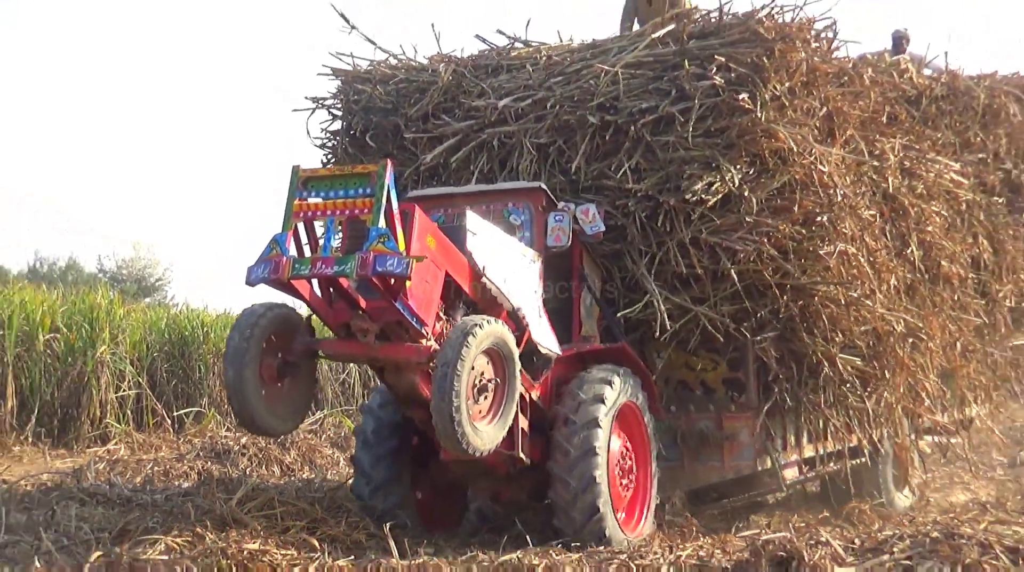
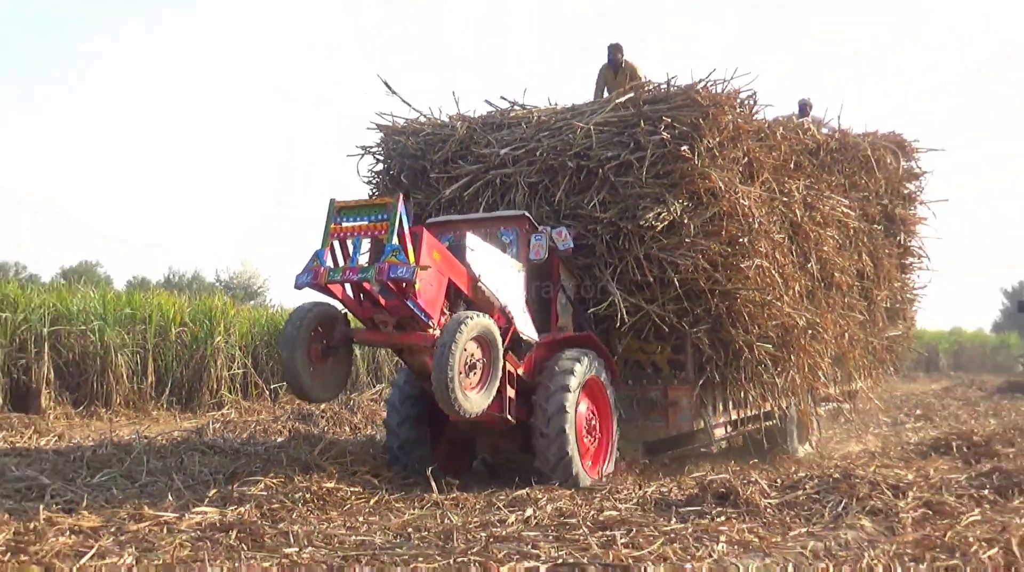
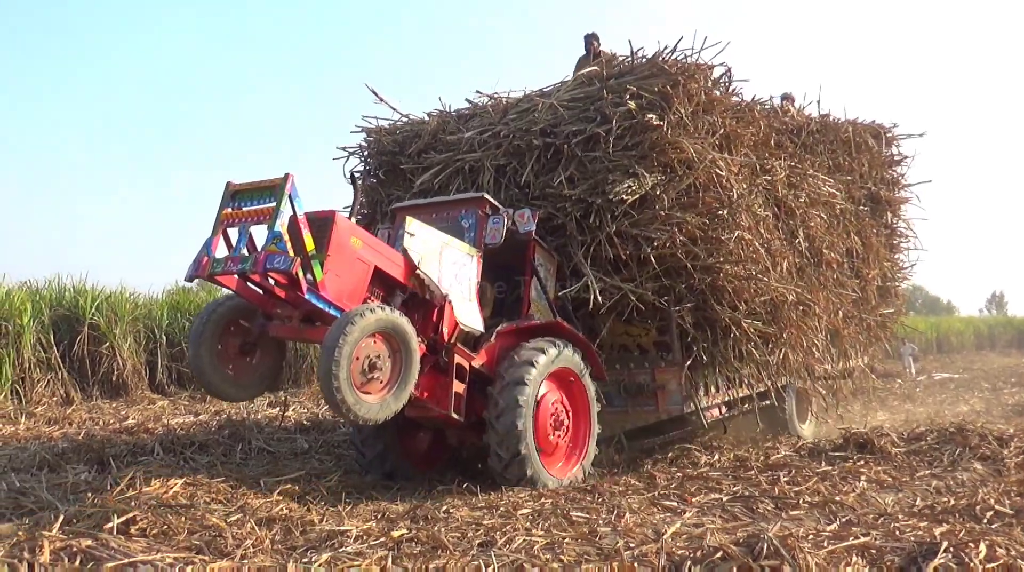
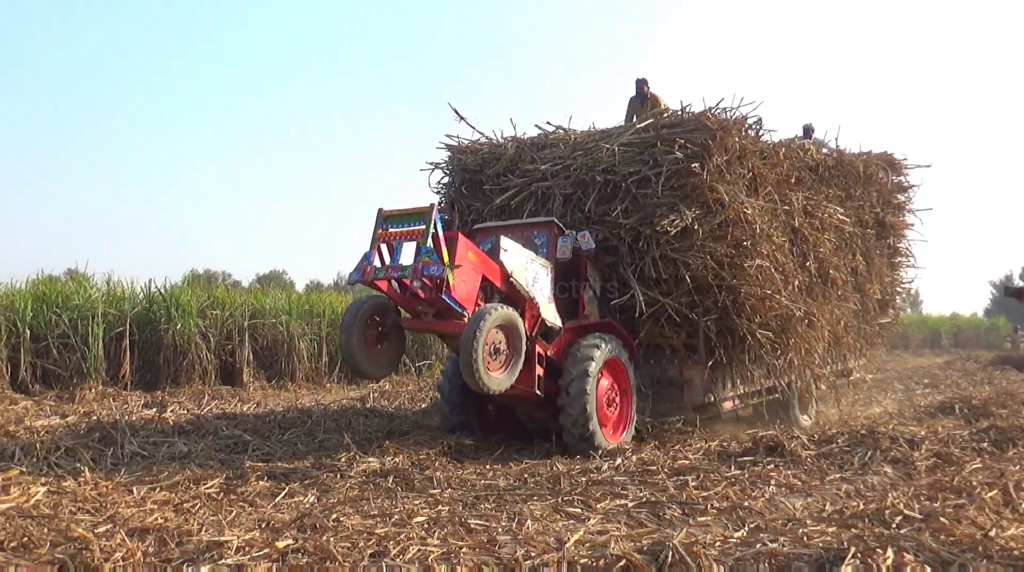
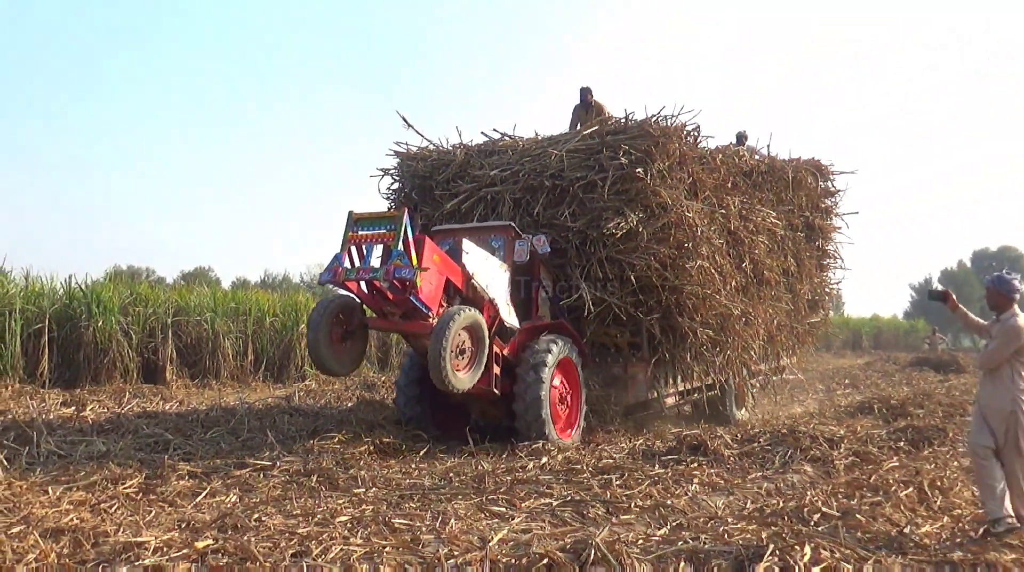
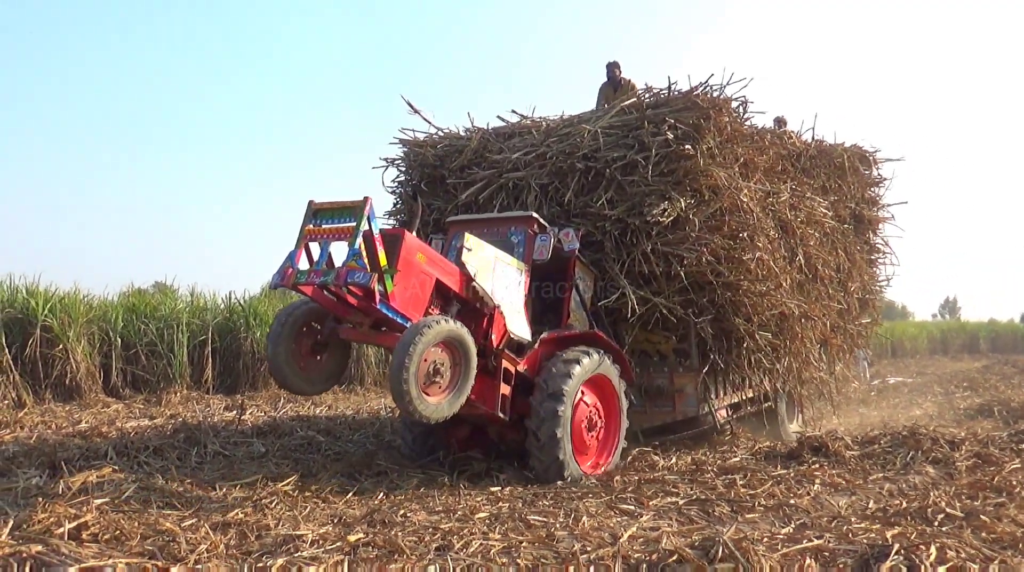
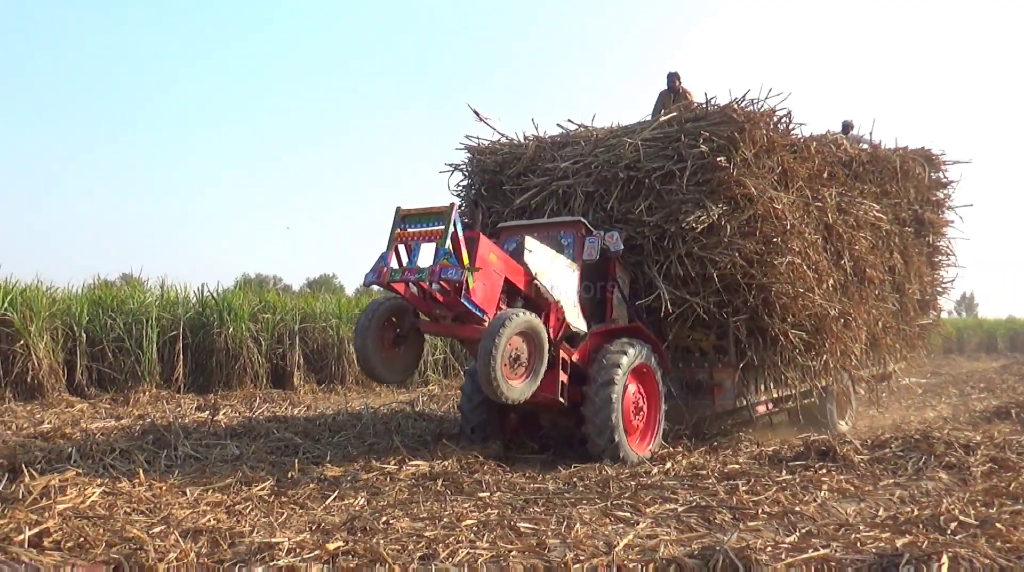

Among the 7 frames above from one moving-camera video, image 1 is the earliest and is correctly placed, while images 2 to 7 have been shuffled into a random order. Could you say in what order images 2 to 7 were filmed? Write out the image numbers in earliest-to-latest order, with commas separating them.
2, 5, 4, 7, 6, 3
